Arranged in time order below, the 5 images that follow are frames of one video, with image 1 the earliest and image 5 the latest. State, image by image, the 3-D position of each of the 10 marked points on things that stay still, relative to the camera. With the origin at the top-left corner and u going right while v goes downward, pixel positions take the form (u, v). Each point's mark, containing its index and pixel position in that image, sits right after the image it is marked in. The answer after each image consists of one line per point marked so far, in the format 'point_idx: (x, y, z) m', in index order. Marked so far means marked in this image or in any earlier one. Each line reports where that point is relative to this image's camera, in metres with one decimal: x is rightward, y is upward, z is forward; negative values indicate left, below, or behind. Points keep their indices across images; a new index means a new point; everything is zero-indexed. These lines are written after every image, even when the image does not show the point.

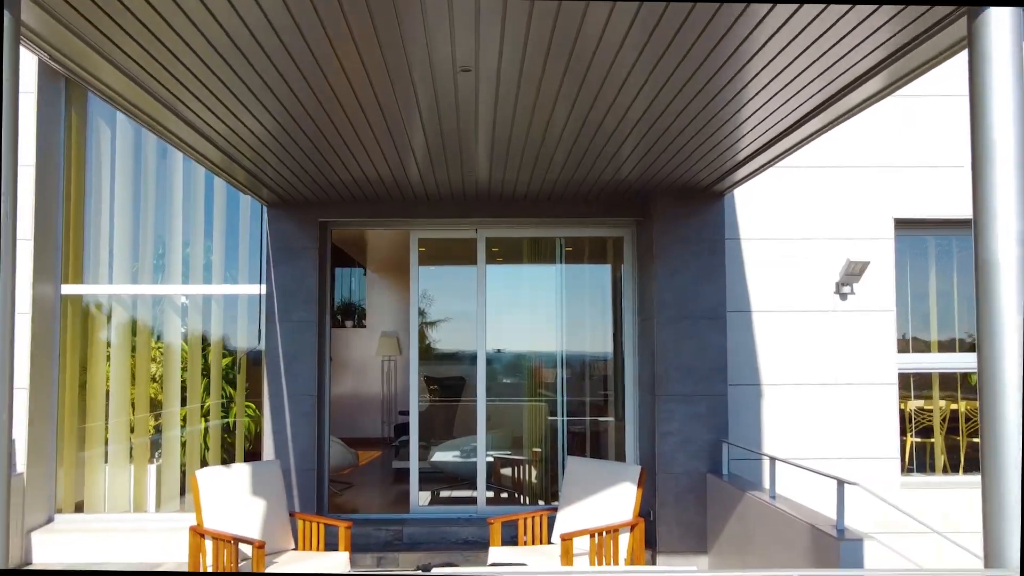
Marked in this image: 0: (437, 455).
0: (-0.5, -0.9, +5.0) m
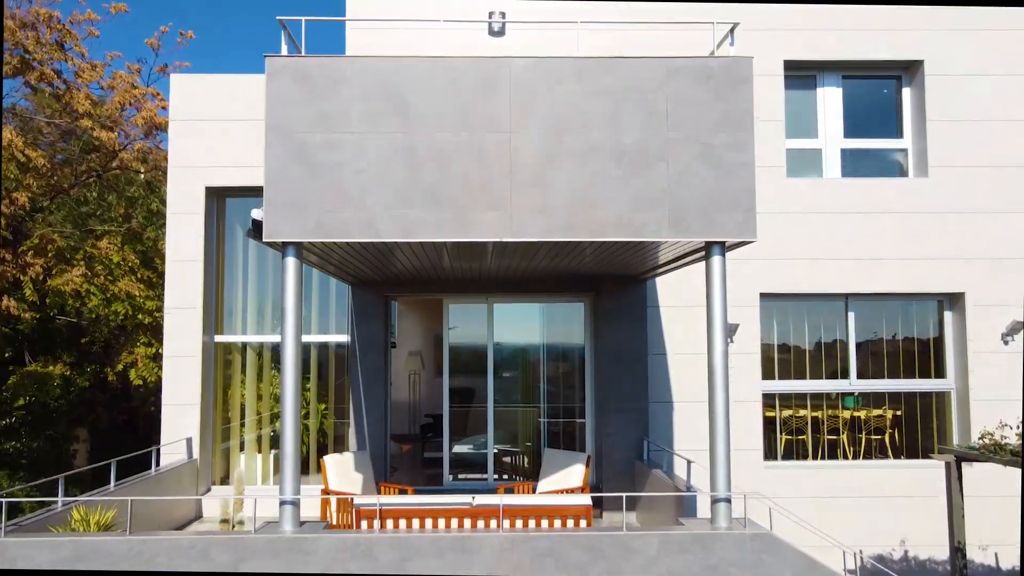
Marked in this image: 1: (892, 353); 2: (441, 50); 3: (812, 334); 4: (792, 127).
0: (-0.5, -1.3, +7.5) m
1: (+3.3, -0.5, +7.3) m
2: (-0.6, +2.0, +7.4) m
3: (+2.6, -0.4, +7.3) m
4: (+2.5, +1.4, +7.5) m
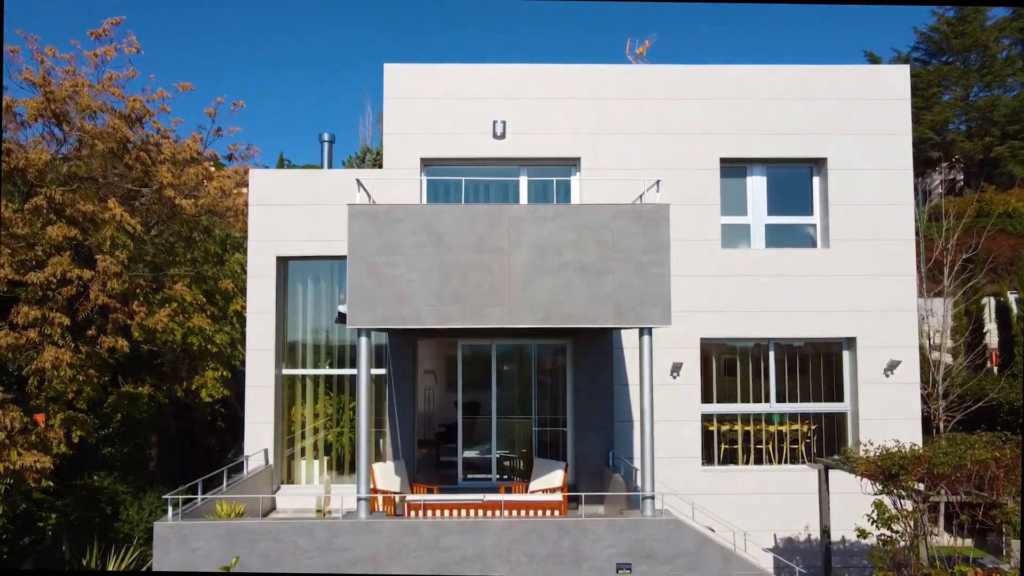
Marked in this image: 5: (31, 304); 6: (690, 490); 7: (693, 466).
0: (-0.6, -1.8, +9.8) m
1: (+3.3, -1.0, +9.5) m
2: (-0.6, +1.5, +9.6) m
3: (+2.6, -0.9, +9.5) m
4: (+2.5, +0.9, +9.7) m
5: (-5.4, -0.3, +9.5) m
6: (+1.9, -2.1, +9.1) m
7: (+2.0, -1.9, +9.2) m
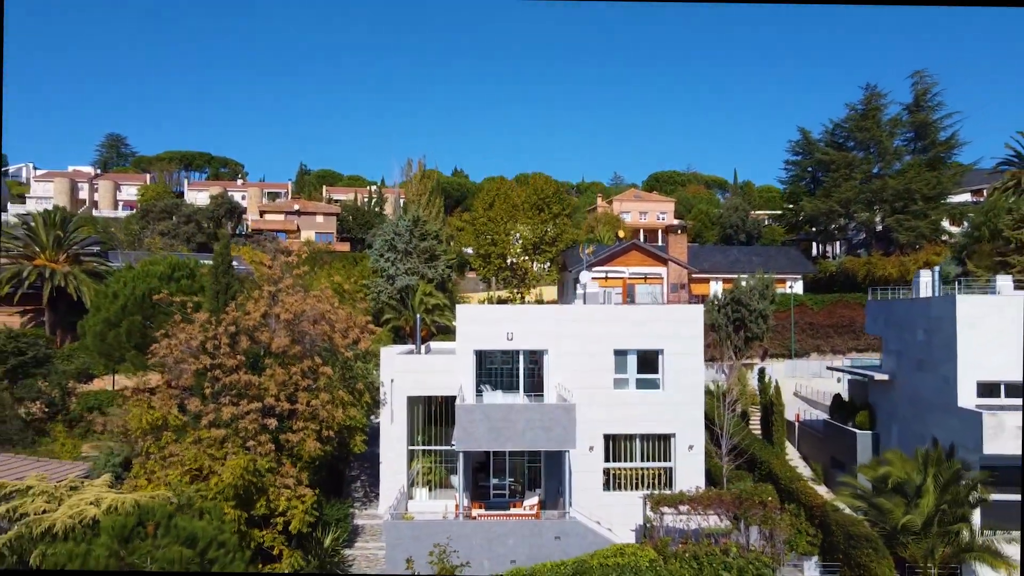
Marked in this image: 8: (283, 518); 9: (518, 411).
0: (-0.5, -4.7, +20.8) m
1: (+3.4, -4.0, +20.5) m
2: (-0.6, -1.4, +20.5) m
3: (+2.7, -3.8, +20.5) m
4: (+2.6, -2.0, +20.6) m
5: (-5.3, -3.2, +20.5) m
6: (+2.0, -5.1, +20.1) m
7: (+2.1, -4.9, +20.2) m
8: (-5.0, -5.1, +18.6) m
9: (+0.1, -2.6, +17.8) m
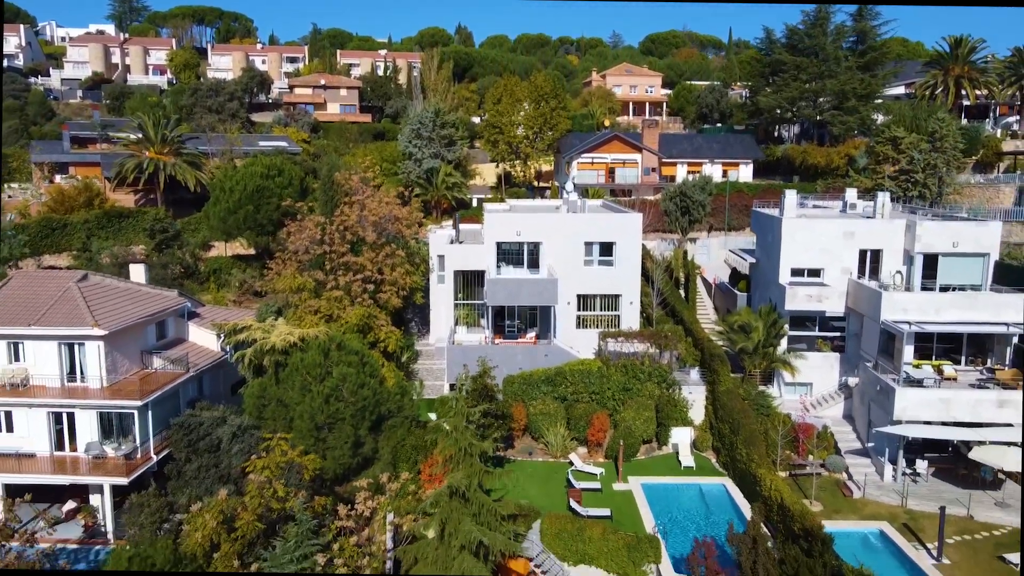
0: (-0.2, -1.3, +33.0) m
1: (+3.7, -0.7, +32.7) m
2: (-0.3, +1.9, +32.1) m
3: (+3.0, -0.5, +32.6) m
4: (+2.9, +1.3, +32.4) m
5: (-5.0, +0.1, +32.5) m
6: (+2.3, -1.8, +32.5) m
7: (+2.3, -1.6, +32.5) m
8: (-4.8, -2.0, +31.0) m
9: (+0.4, +0.2, +29.7) m
